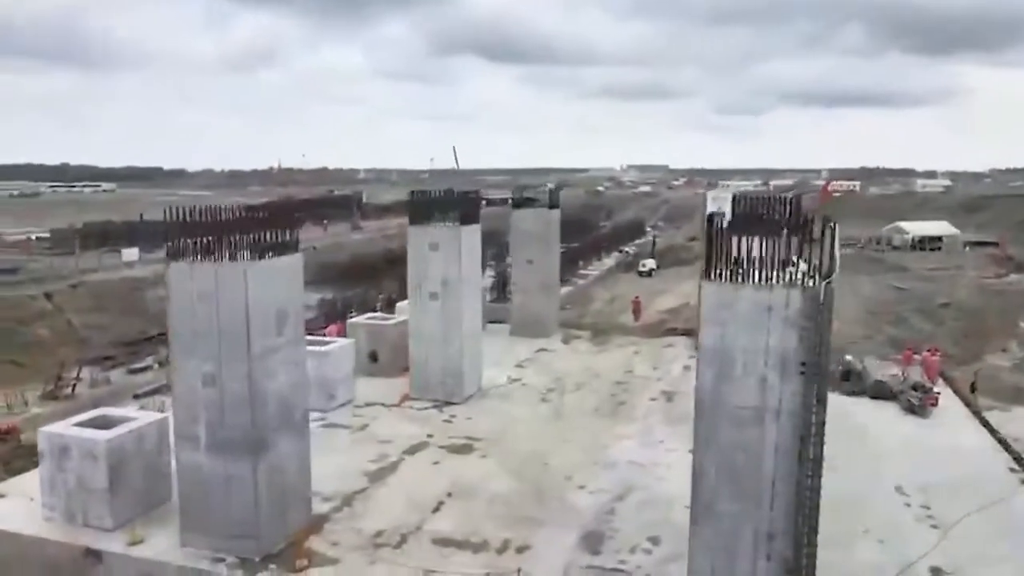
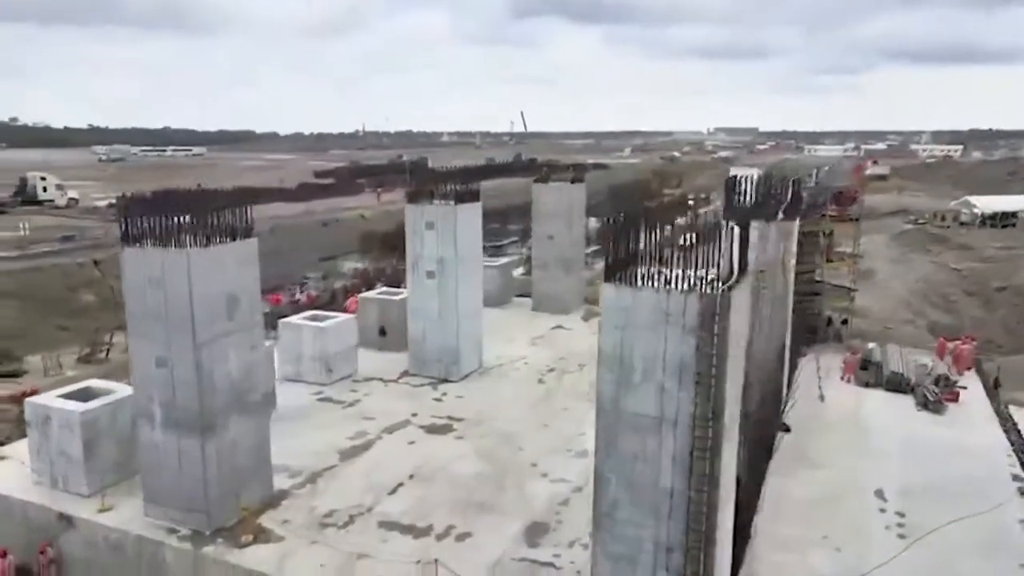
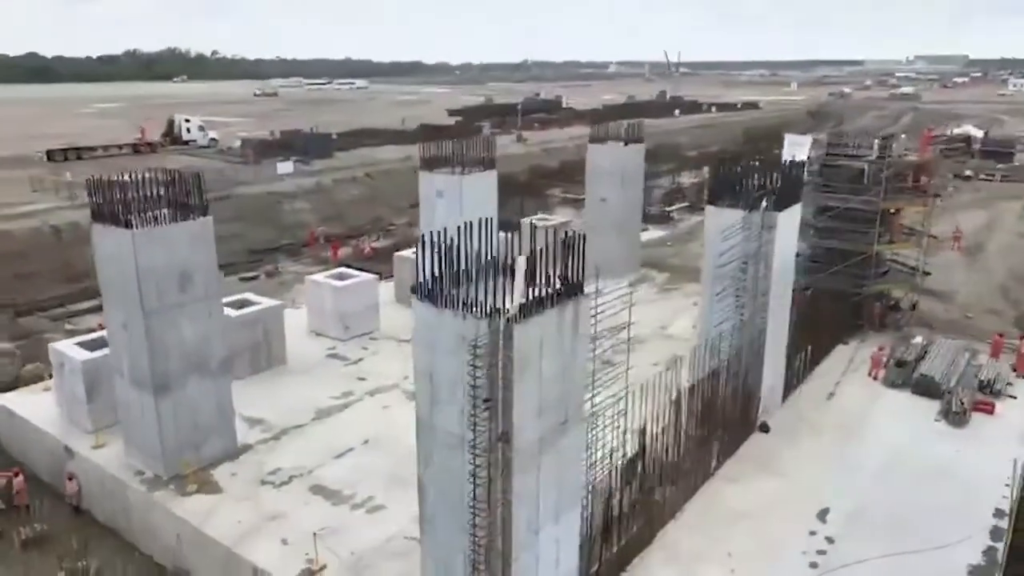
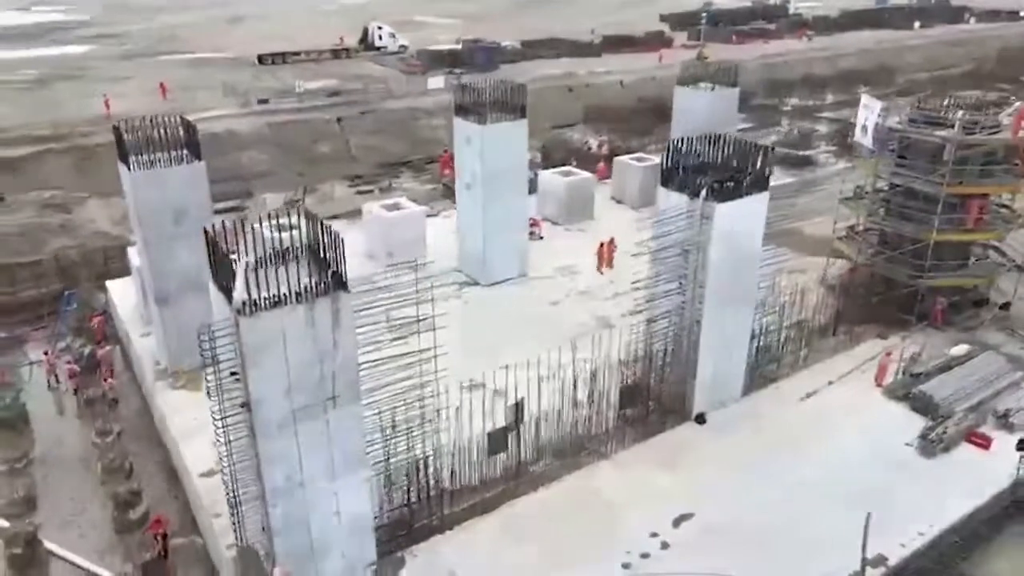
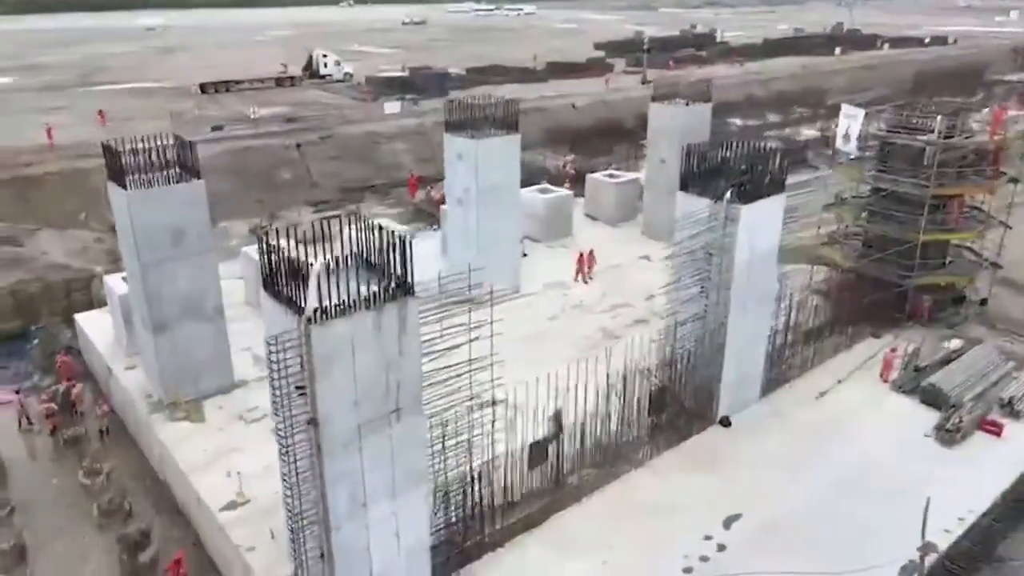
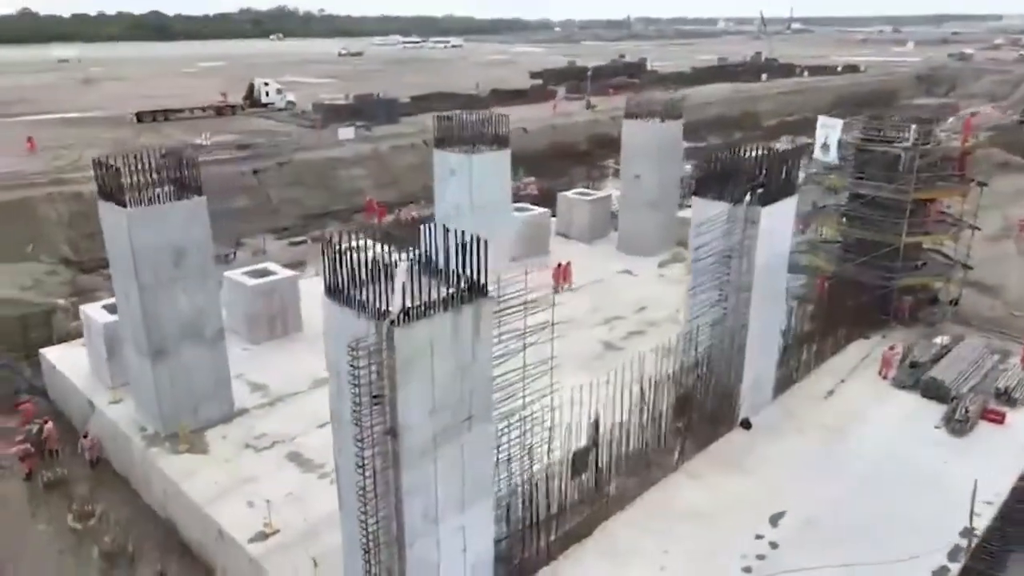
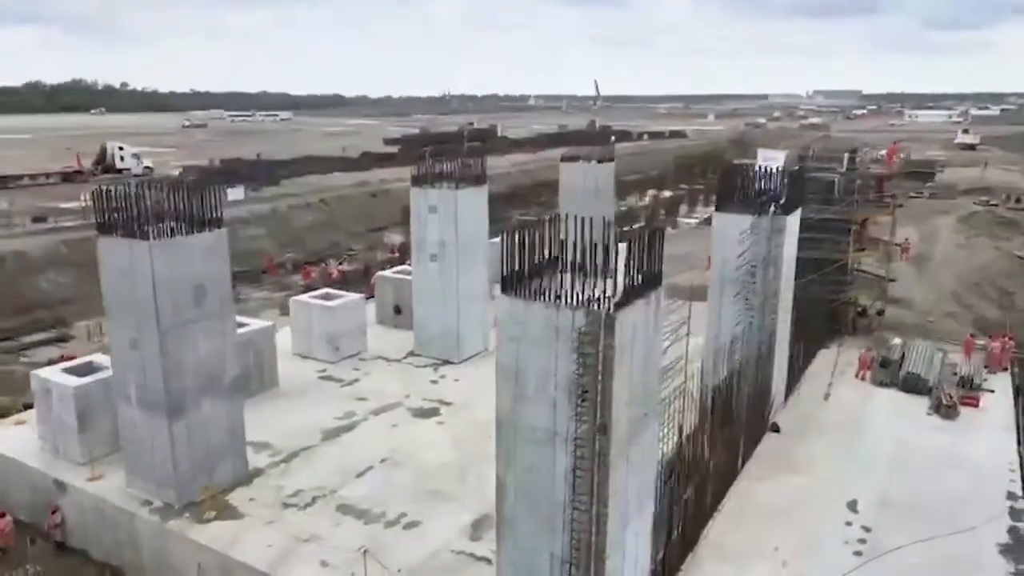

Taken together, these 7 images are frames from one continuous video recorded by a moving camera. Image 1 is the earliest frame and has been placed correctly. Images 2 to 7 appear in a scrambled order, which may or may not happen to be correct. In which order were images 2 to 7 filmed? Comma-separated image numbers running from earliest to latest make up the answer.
2, 7, 3, 6, 5, 4
